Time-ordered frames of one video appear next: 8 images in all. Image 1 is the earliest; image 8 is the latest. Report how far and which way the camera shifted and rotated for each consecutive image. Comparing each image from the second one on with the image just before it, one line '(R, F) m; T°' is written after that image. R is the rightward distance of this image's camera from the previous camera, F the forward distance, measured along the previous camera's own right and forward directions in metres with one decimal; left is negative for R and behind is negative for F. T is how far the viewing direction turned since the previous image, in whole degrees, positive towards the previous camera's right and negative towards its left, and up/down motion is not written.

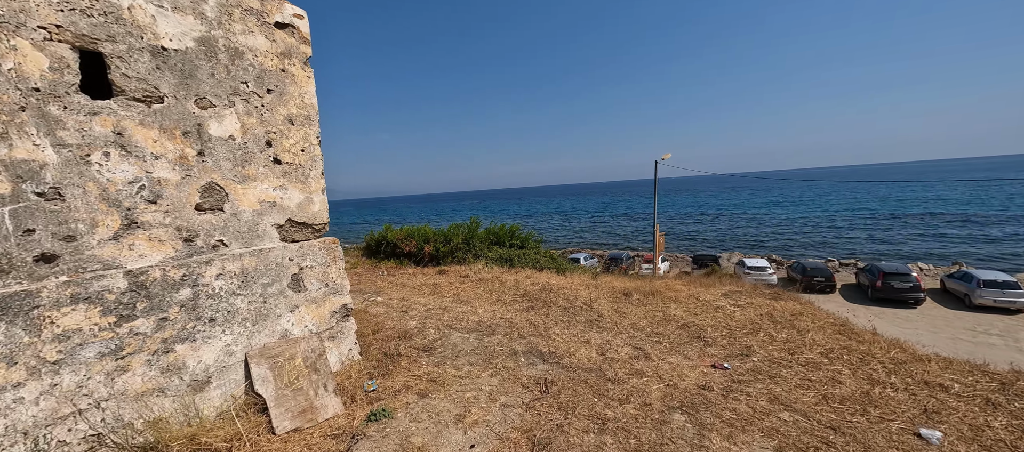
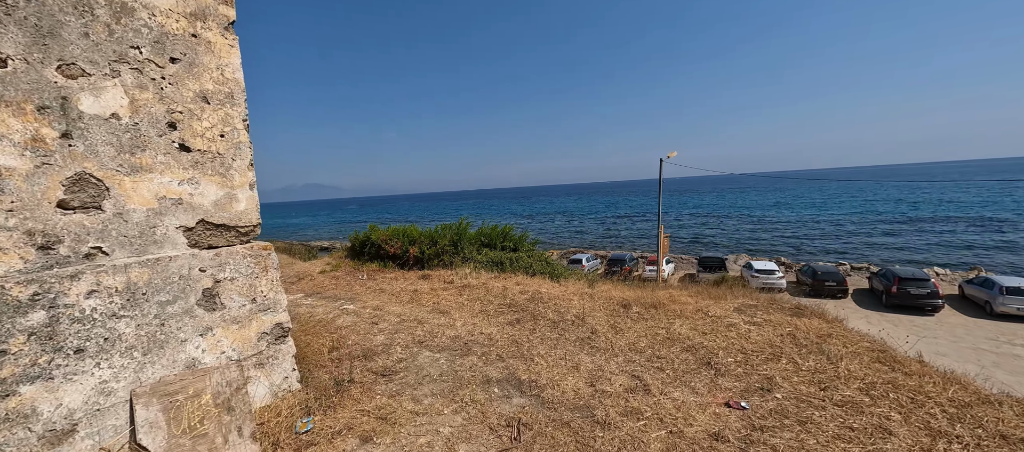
(+0.4, +0.9) m; -1°
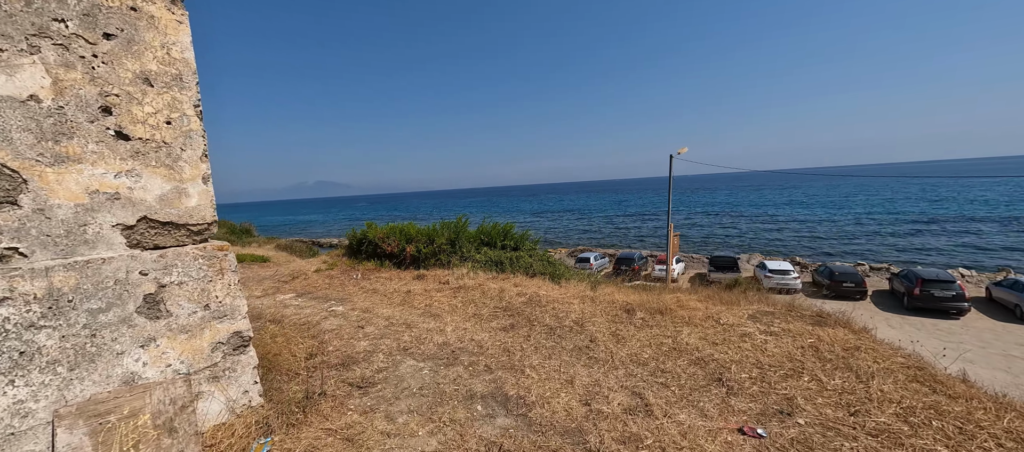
(+0.2, +0.5) m; -1°
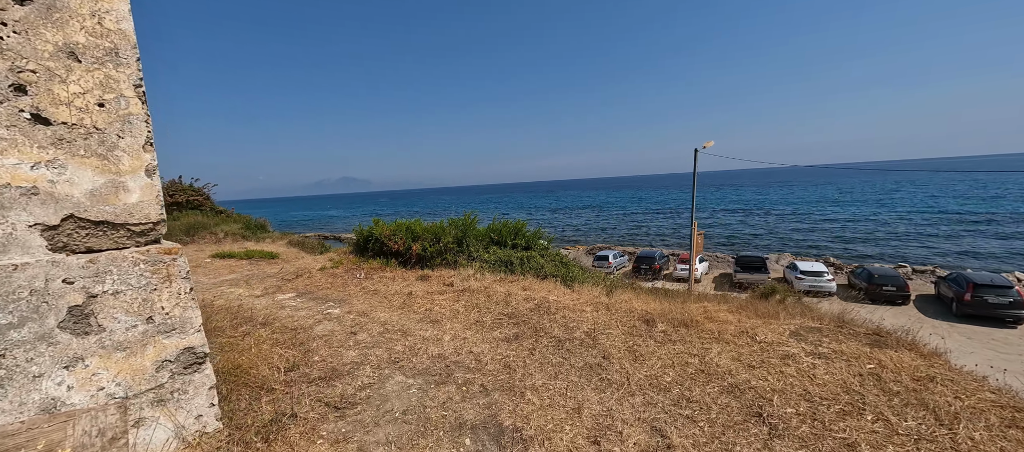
(+0.2, +0.6) m; -3°
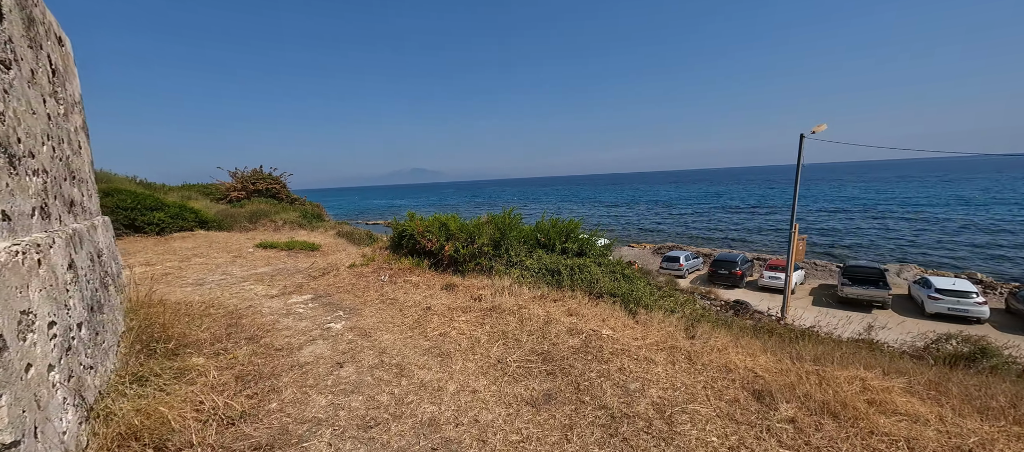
(+0.3, +1.7) m; -9°
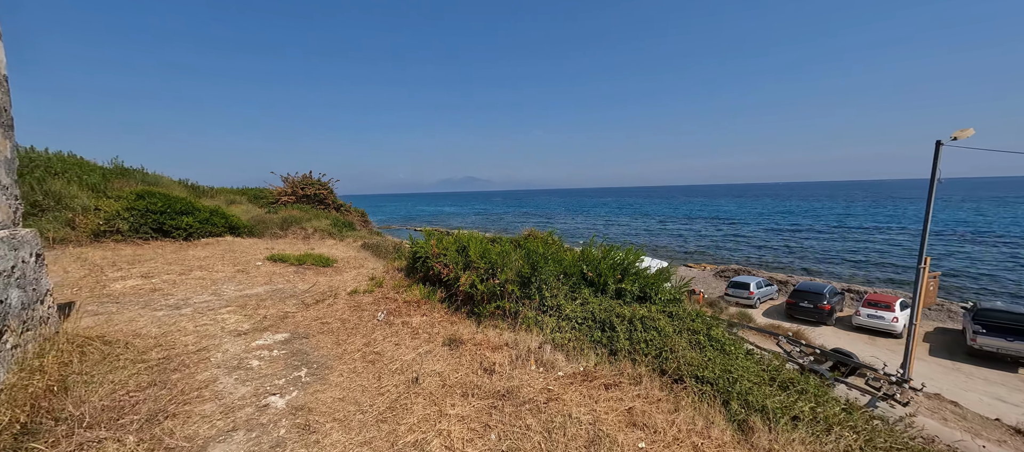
(+0.2, +2.1) m; -7°
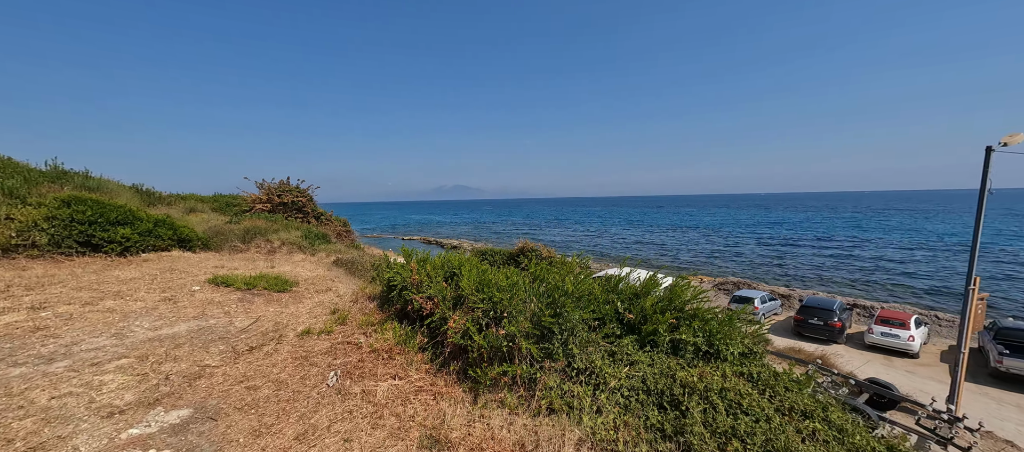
(-0.2, +1.8) m; +2°
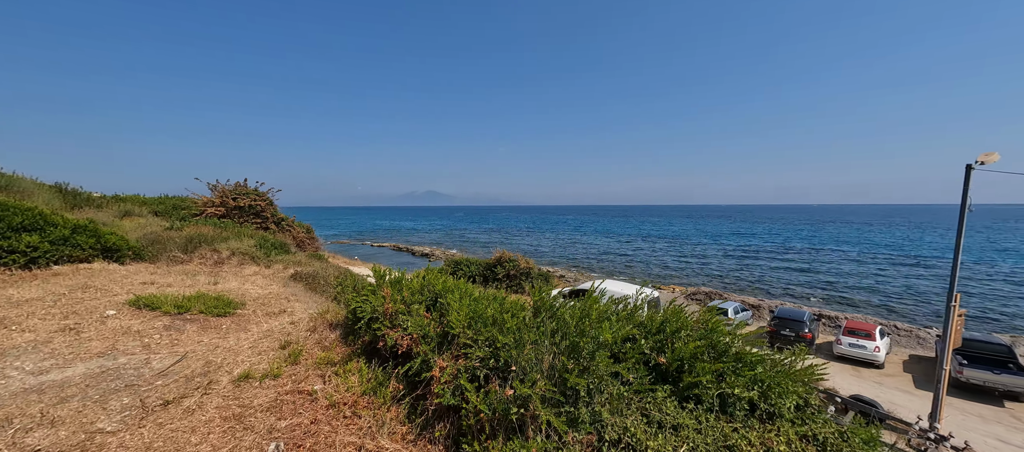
(-0.3, +1.0) m; +4°
